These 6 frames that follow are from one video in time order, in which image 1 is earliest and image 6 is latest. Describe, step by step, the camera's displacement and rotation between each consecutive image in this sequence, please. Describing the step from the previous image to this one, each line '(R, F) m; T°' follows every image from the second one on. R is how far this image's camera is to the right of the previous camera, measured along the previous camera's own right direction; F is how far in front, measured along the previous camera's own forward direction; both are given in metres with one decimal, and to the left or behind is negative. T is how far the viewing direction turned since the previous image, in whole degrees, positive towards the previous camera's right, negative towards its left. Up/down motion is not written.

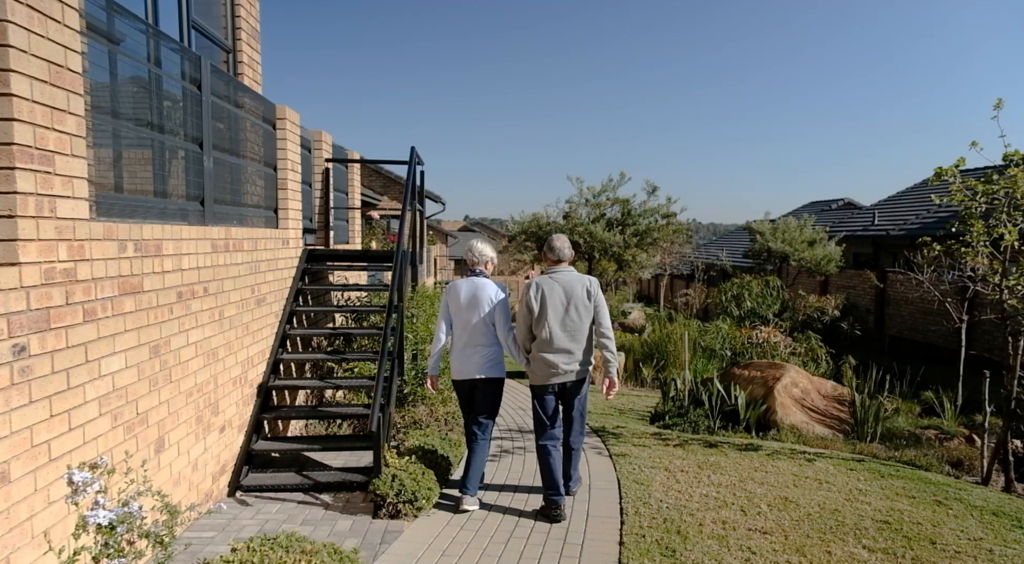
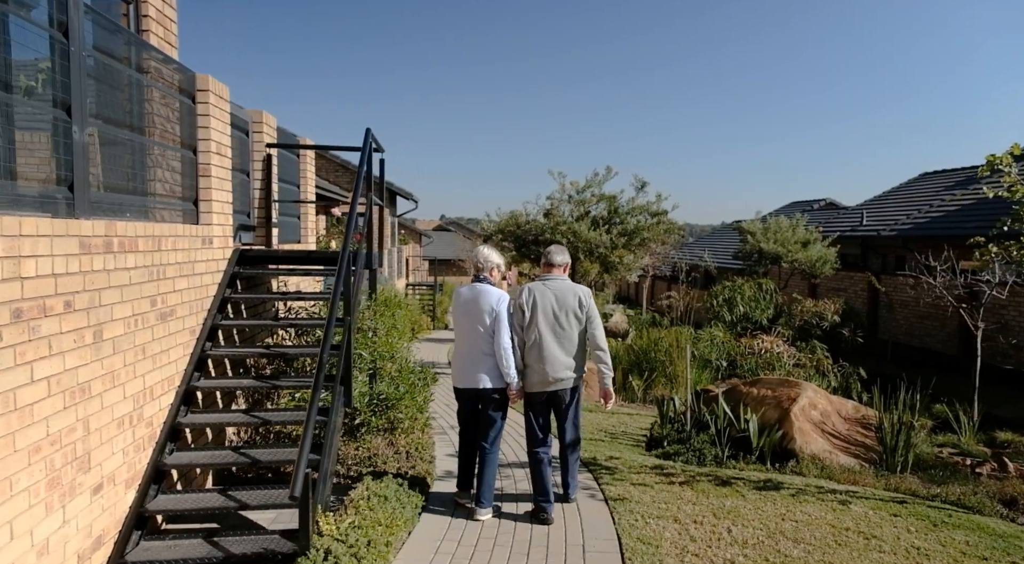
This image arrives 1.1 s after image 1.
(0.0, +1.0) m; +2°
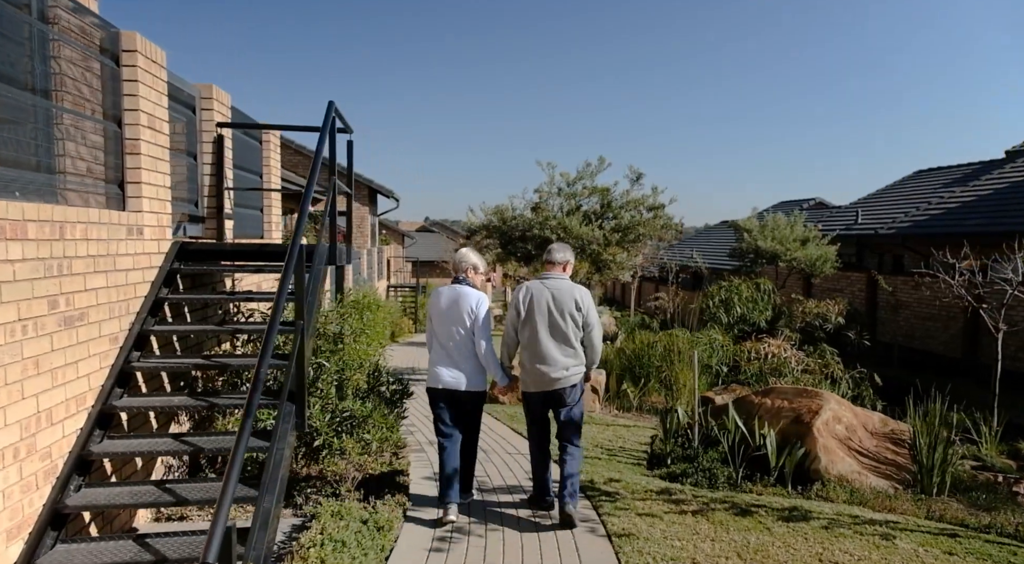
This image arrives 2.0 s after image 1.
(0.0, +0.7) m; +1°
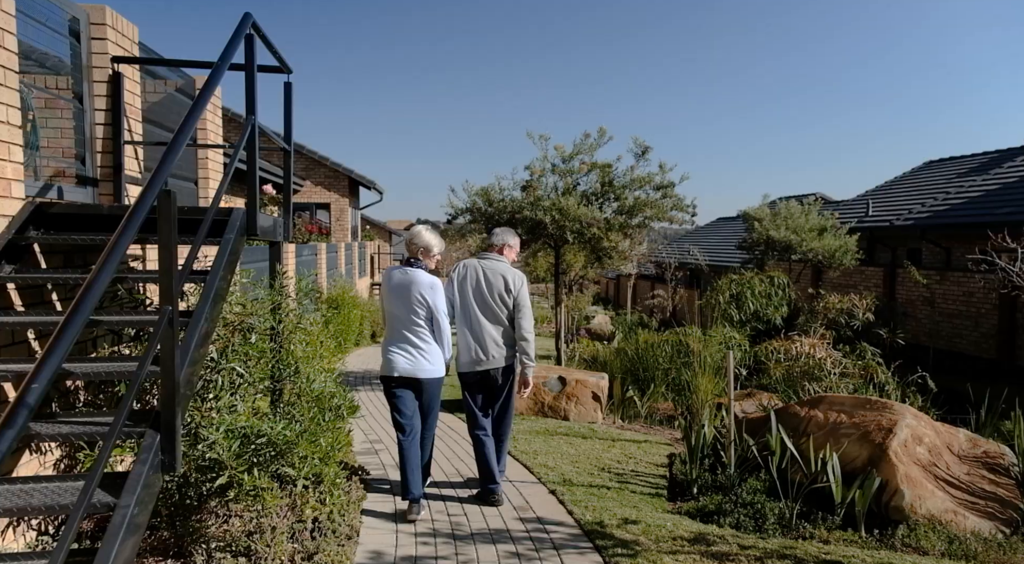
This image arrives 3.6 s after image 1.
(0.0, +1.2) m; +1°
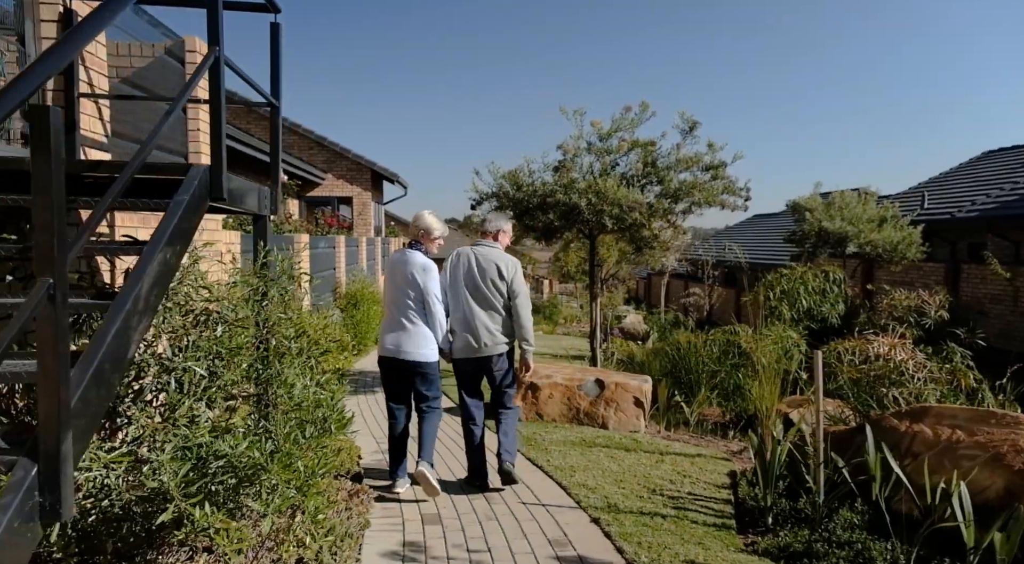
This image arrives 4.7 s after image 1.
(0.0, +0.8) m; -2°
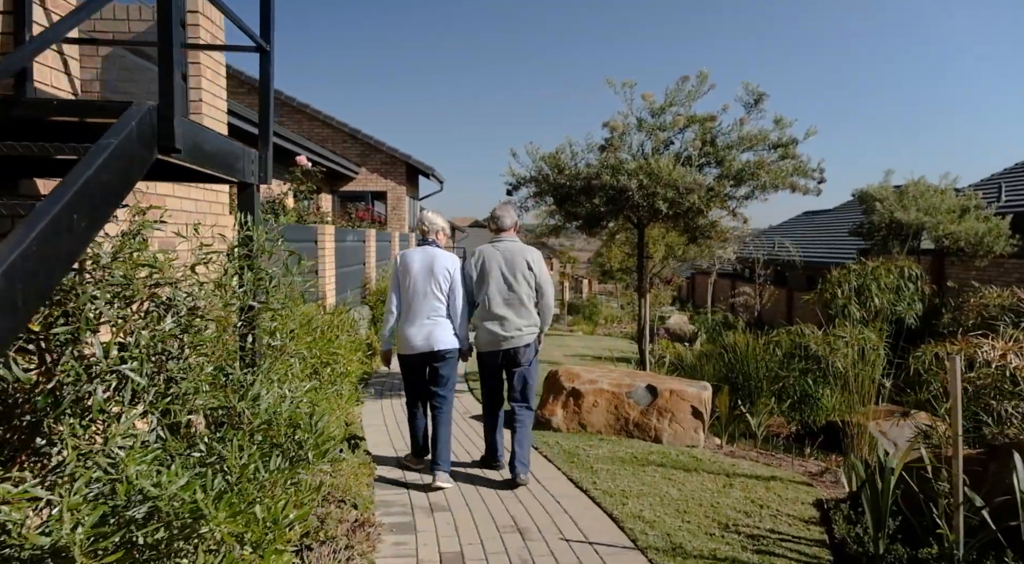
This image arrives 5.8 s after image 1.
(0.0, +0.7) m; -3°
